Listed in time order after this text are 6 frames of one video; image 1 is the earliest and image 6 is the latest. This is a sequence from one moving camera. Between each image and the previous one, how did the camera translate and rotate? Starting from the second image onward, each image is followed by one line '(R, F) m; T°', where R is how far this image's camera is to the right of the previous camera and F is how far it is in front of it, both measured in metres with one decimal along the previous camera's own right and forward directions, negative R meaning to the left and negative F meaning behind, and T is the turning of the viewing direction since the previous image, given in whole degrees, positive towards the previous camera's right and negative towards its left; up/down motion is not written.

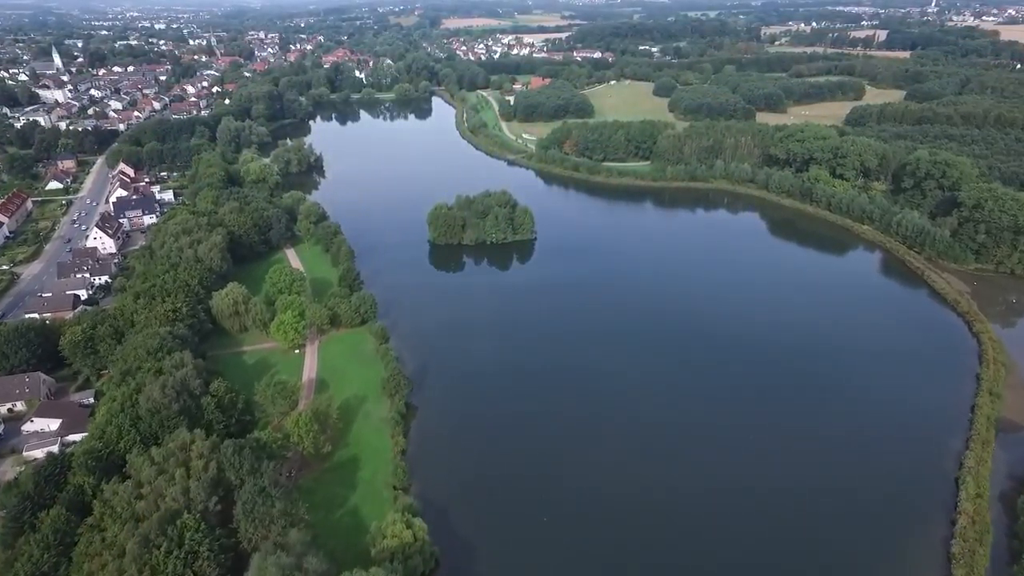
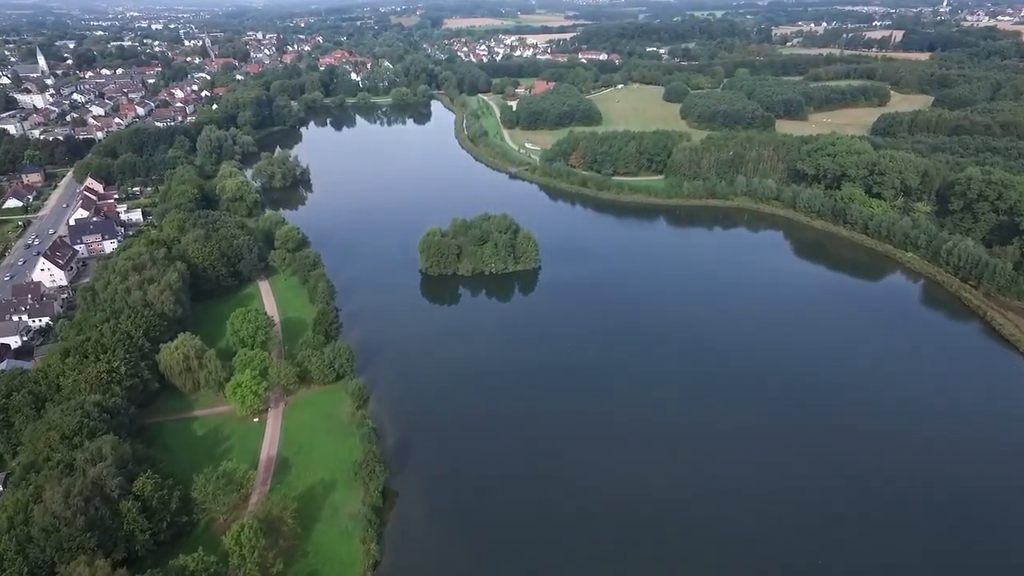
(+0.1, +5.2) m; 0°
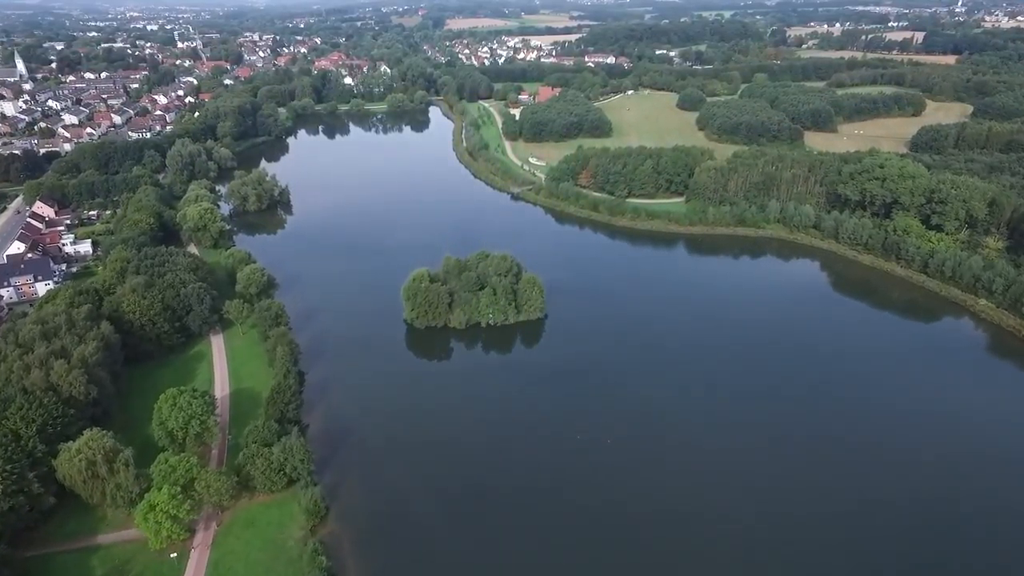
(+0.1, +6.6) m; 0°
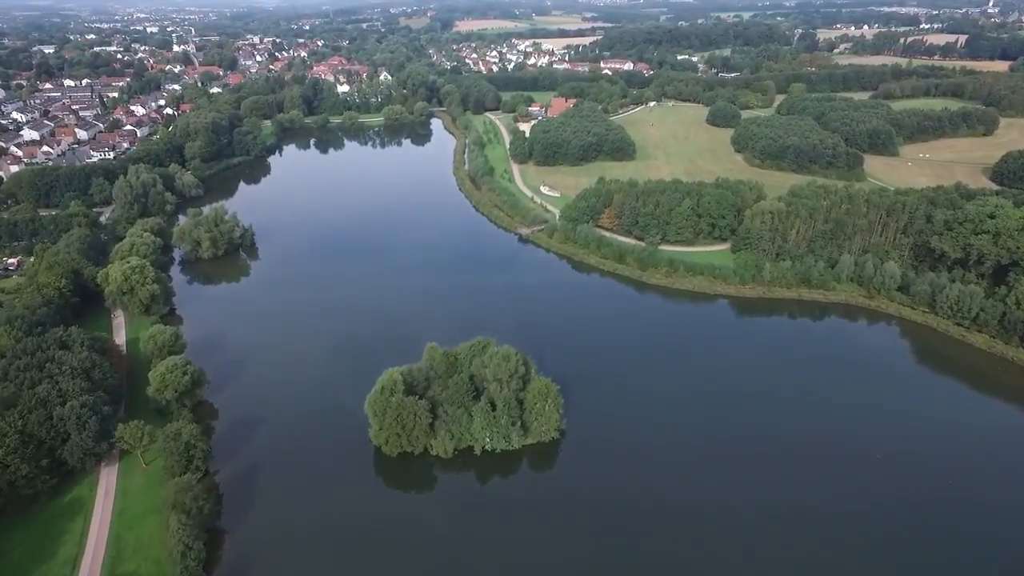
(+0.2, +9.8) m; -1°
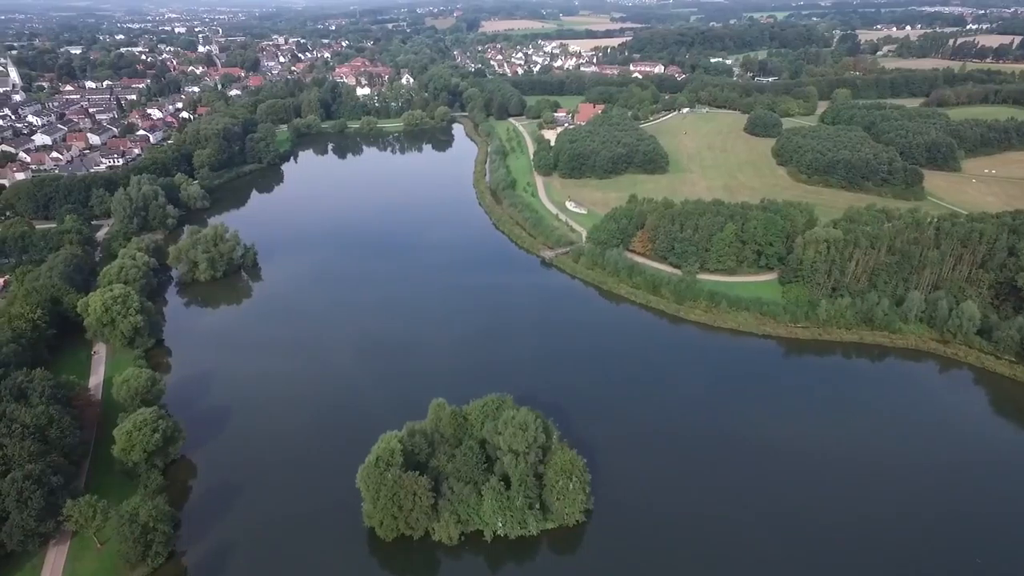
(+0.1, +4.2) m; -2°
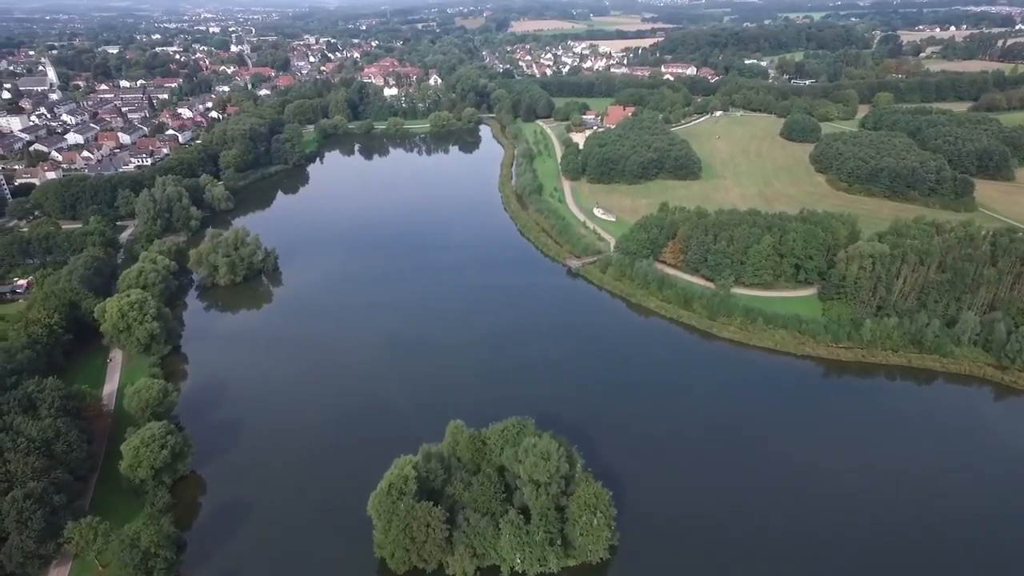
(0.0, +1.4) m; -2°
